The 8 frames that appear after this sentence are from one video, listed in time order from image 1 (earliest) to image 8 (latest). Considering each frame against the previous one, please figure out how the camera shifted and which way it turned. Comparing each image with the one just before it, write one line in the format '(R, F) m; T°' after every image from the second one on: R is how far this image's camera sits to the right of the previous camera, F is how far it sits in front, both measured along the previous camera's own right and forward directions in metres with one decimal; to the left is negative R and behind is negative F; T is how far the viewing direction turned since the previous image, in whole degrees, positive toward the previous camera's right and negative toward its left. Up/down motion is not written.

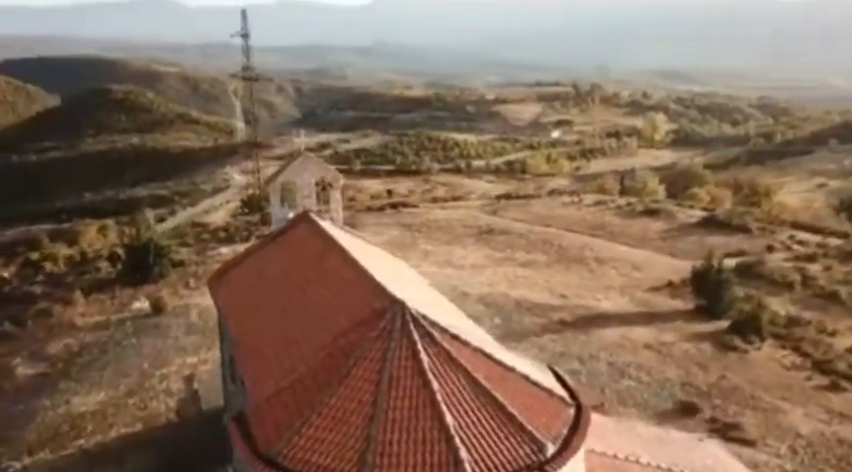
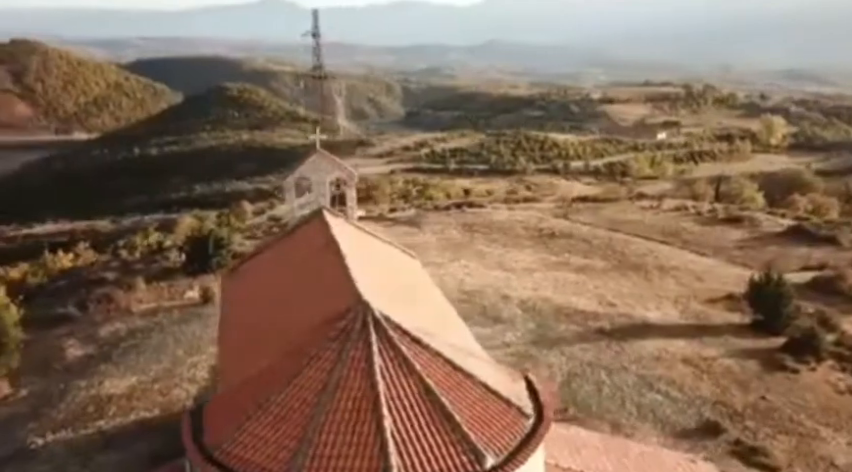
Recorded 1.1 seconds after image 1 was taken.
(+1.6, +0.3) m; -7°
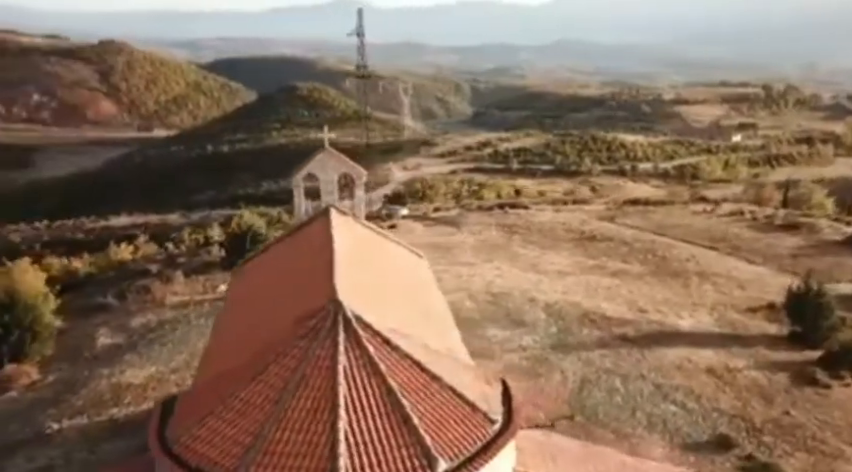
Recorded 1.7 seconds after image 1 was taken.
(+1.1, +0.2) m; -4°
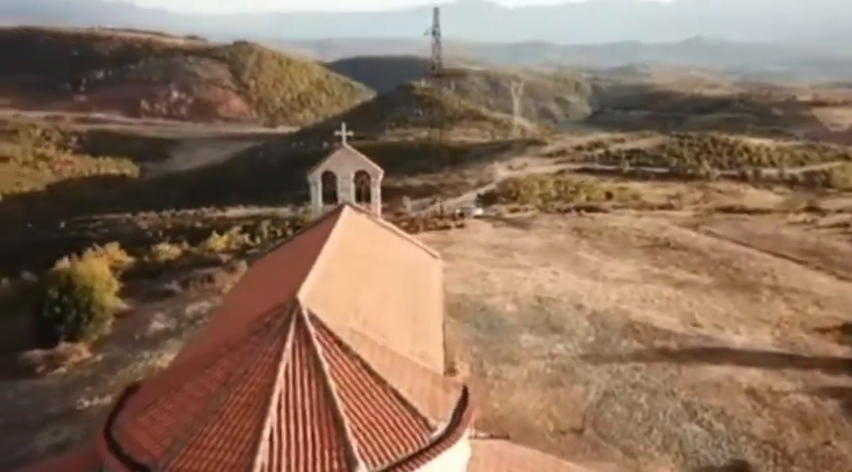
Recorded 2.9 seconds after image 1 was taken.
(+1.8, +0.3) m; -8°
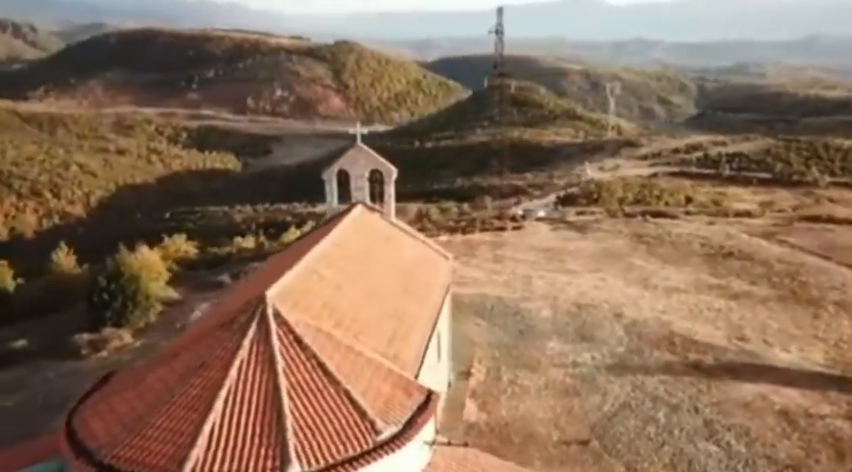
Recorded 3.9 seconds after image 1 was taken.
(+1.5, +0.2) m; -6°
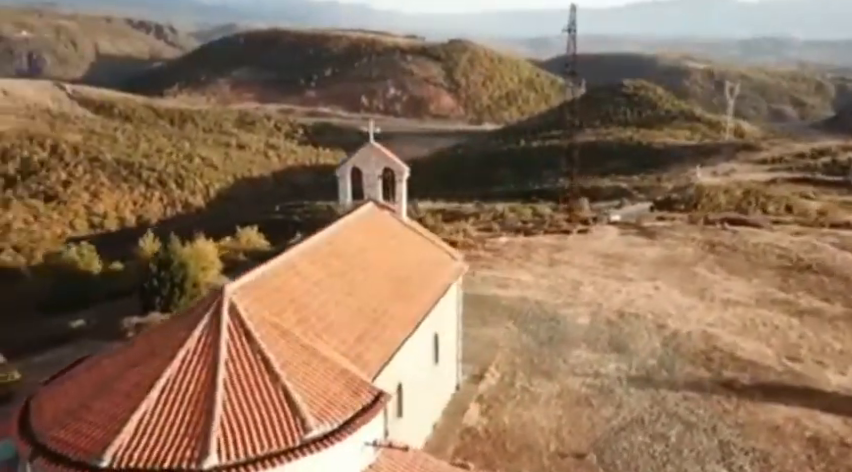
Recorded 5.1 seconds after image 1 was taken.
(+1.8, +0.2) m; -7°
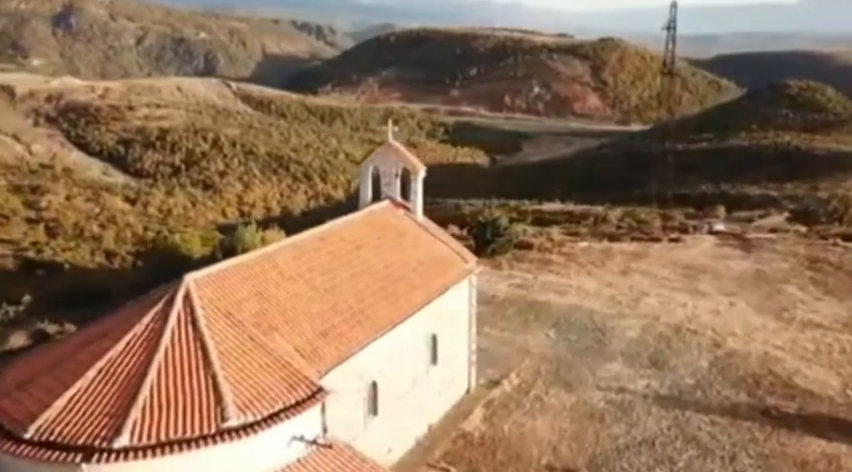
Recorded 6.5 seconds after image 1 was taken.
(+2.3, +0.2) m; -9°
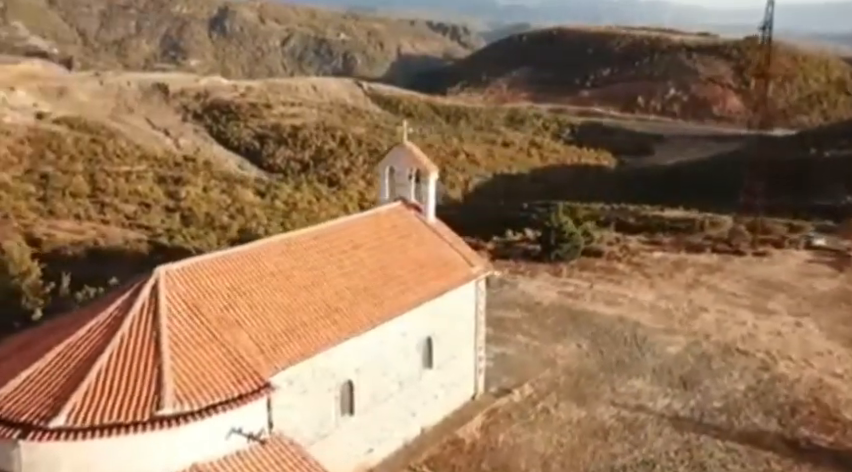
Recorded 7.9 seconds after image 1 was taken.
(+2.1, +0.2) m; -8°
